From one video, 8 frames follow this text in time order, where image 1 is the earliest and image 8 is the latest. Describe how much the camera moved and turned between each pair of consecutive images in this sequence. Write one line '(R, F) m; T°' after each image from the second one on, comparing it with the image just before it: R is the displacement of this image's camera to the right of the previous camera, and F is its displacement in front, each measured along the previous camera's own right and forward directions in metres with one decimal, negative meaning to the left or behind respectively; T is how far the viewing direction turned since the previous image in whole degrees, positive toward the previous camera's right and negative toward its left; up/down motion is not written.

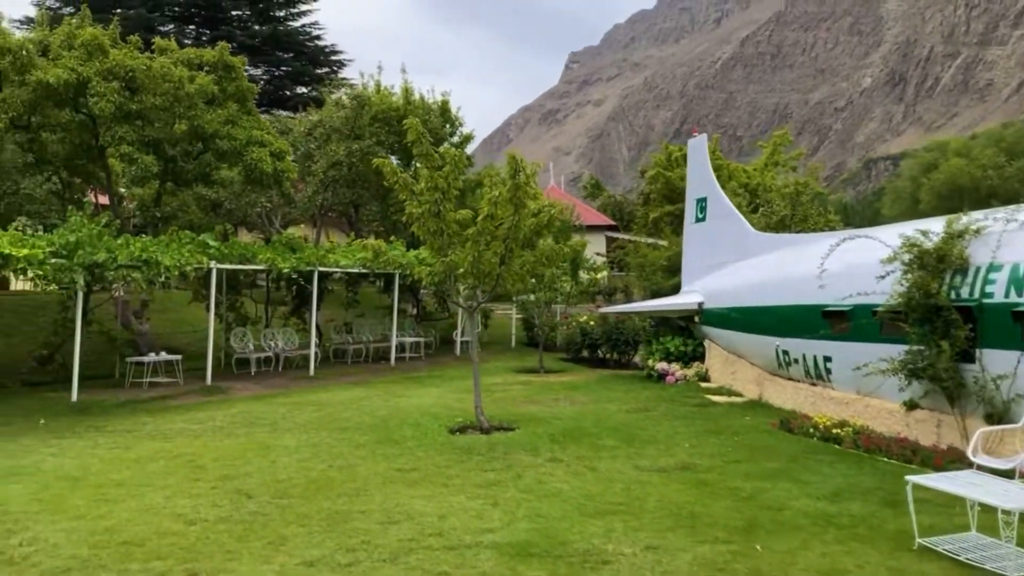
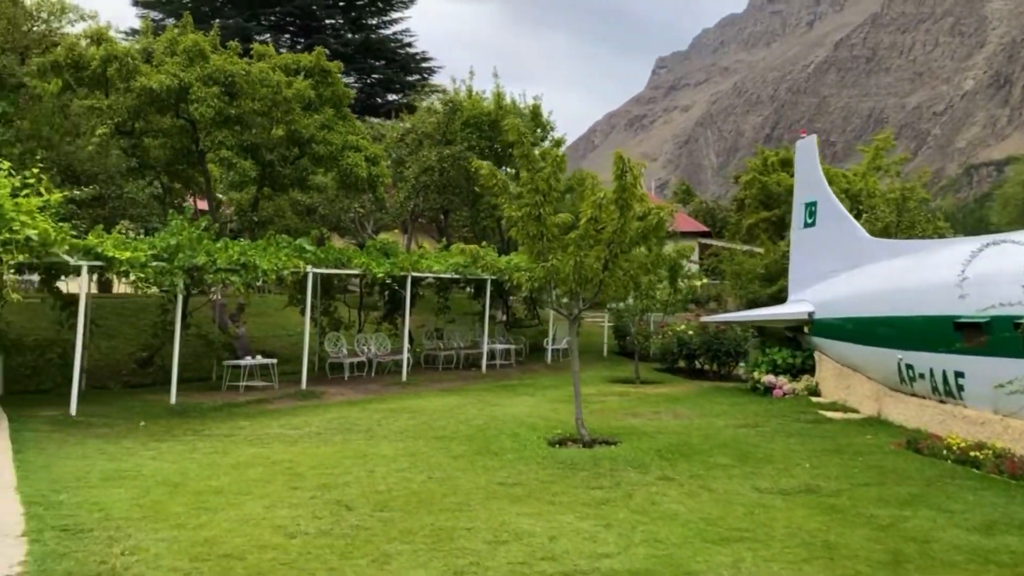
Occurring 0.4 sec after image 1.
(-0.2, +0.3) m; -5°
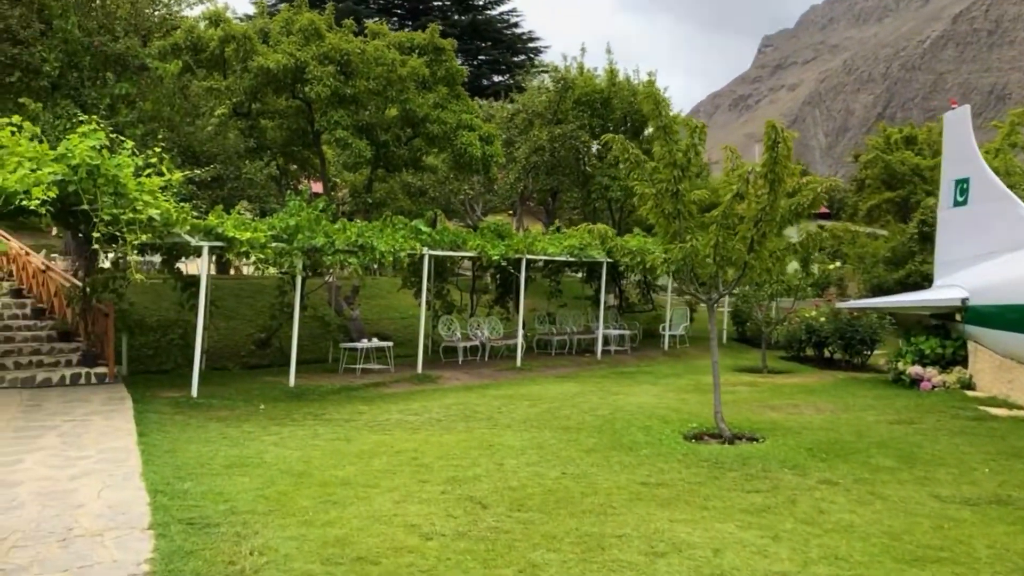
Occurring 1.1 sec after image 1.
(-0.3, +0.5) m; -6°
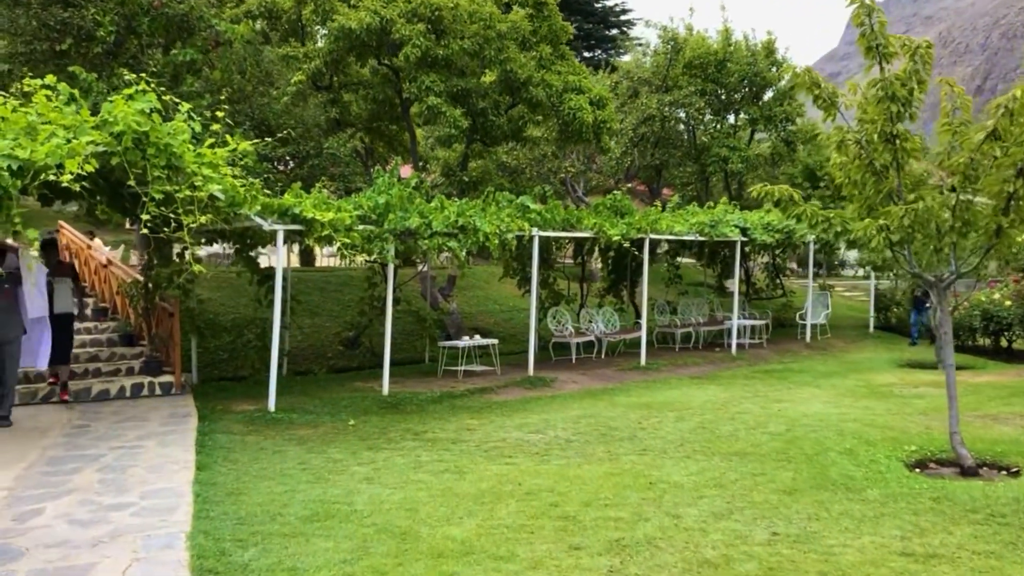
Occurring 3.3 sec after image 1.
(-0.5, +1.9) m; -5°
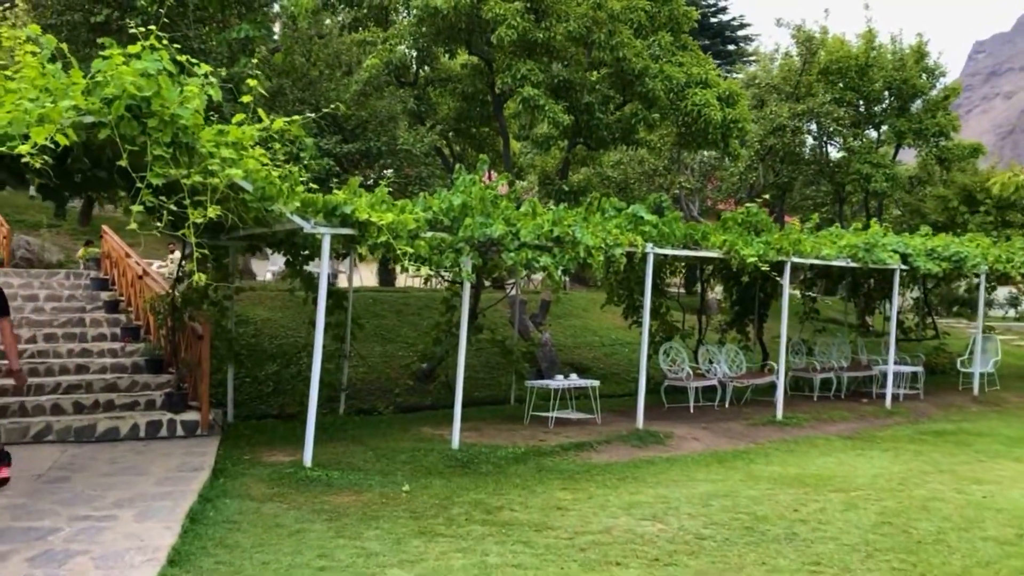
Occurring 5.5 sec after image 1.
(-0.1, +2.0) m; -6°
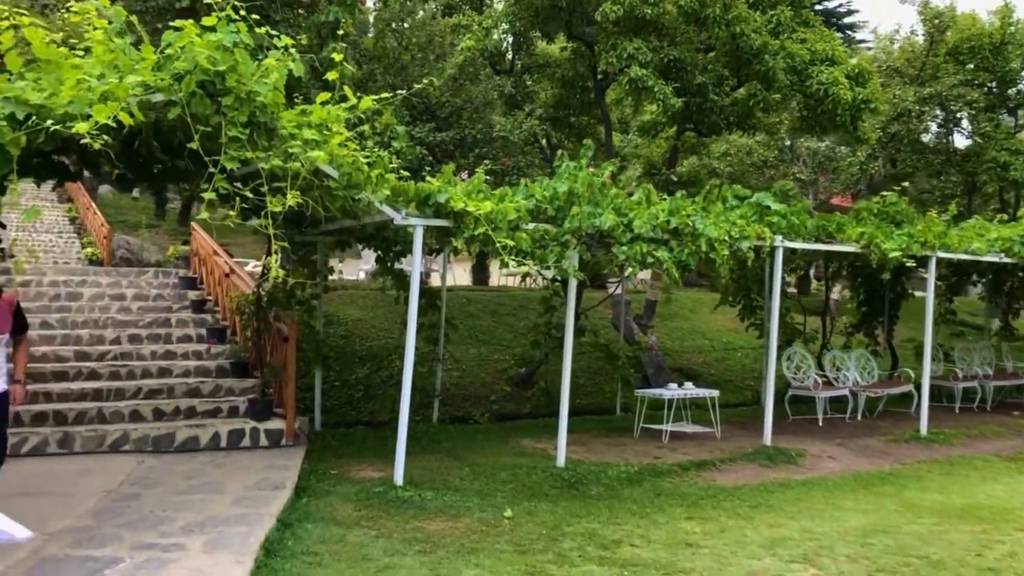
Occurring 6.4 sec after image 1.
(-0.2, +0.8) m; -6°
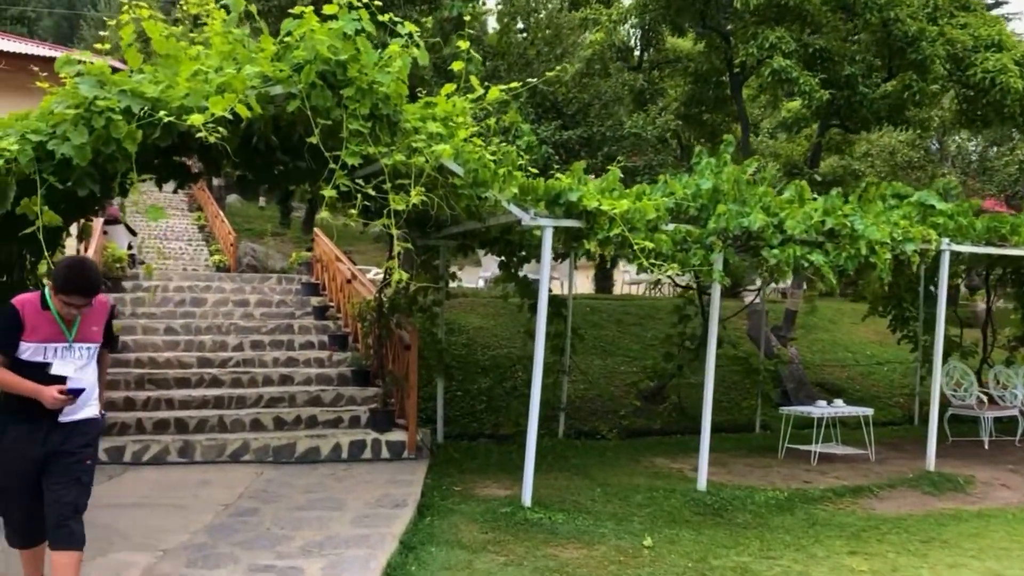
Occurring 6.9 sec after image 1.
(-0.1, +0.4) m; -7°
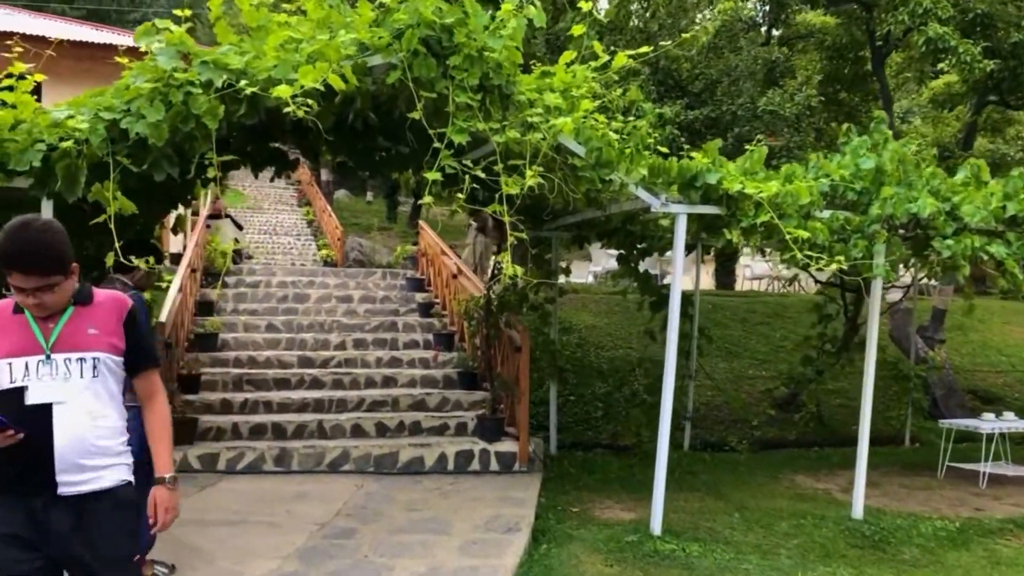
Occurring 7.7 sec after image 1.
(-0.1, +0.6) m; -6°
